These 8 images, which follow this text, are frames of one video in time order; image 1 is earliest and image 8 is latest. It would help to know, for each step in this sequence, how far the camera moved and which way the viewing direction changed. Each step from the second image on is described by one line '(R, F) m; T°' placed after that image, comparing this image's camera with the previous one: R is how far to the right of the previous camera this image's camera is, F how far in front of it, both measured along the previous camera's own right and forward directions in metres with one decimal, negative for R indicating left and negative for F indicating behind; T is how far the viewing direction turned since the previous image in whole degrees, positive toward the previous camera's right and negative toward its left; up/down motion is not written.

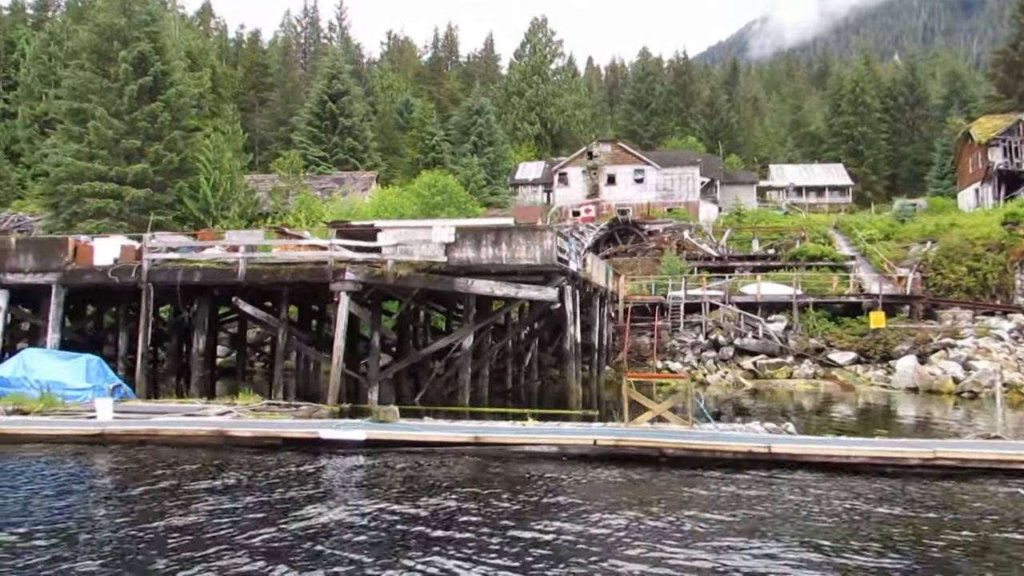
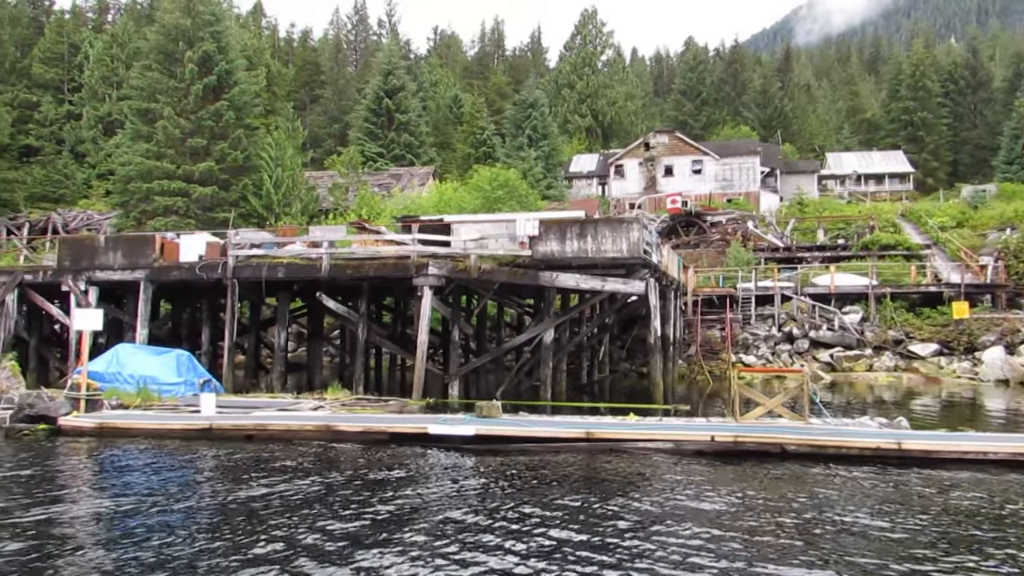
(-0.9, +0.1) m; -3°
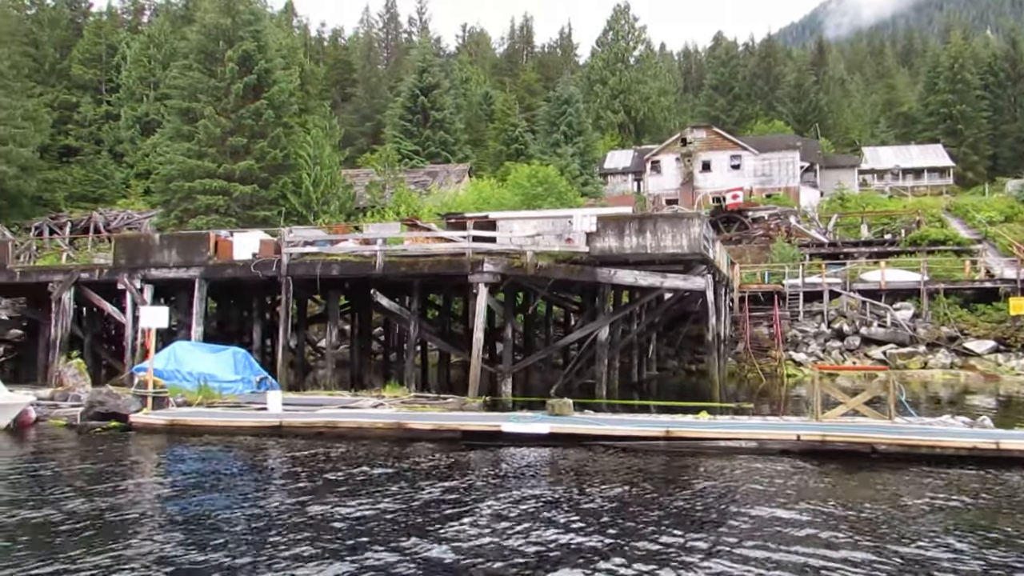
(-0.7, +0.1) m; -2°
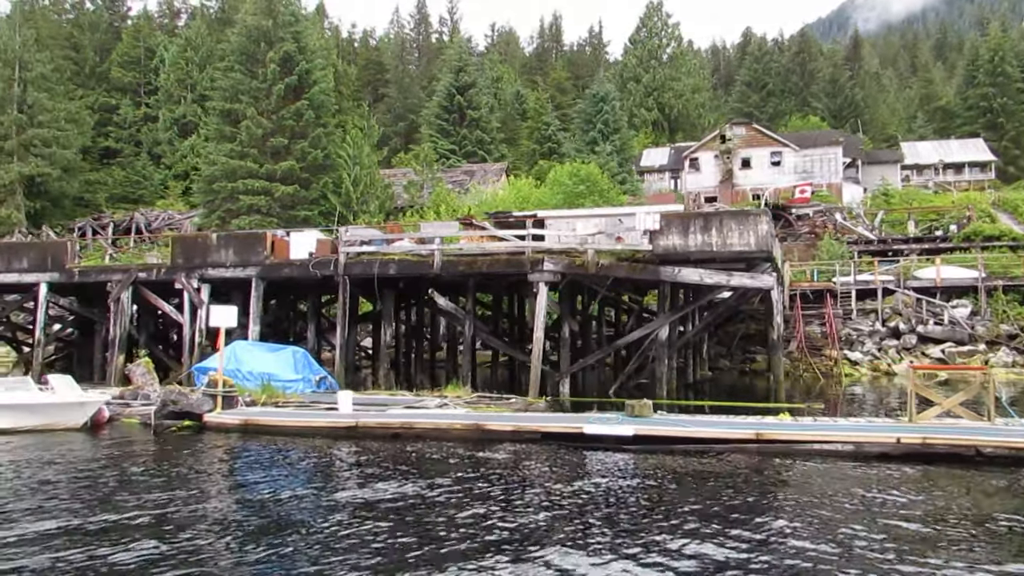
(-0.8, +0.2) m; -2°
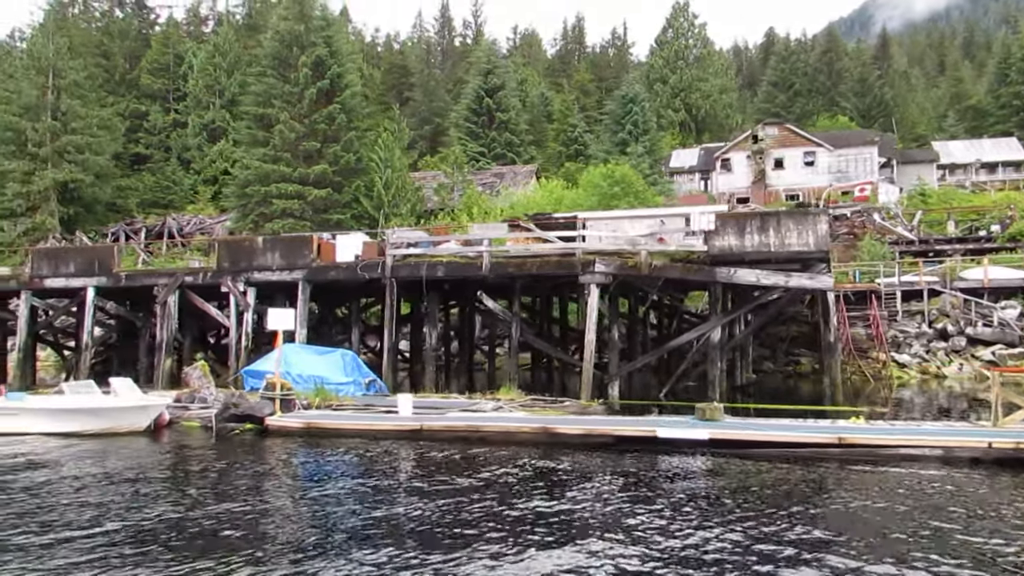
(-0.7, +0.2) m; -1°
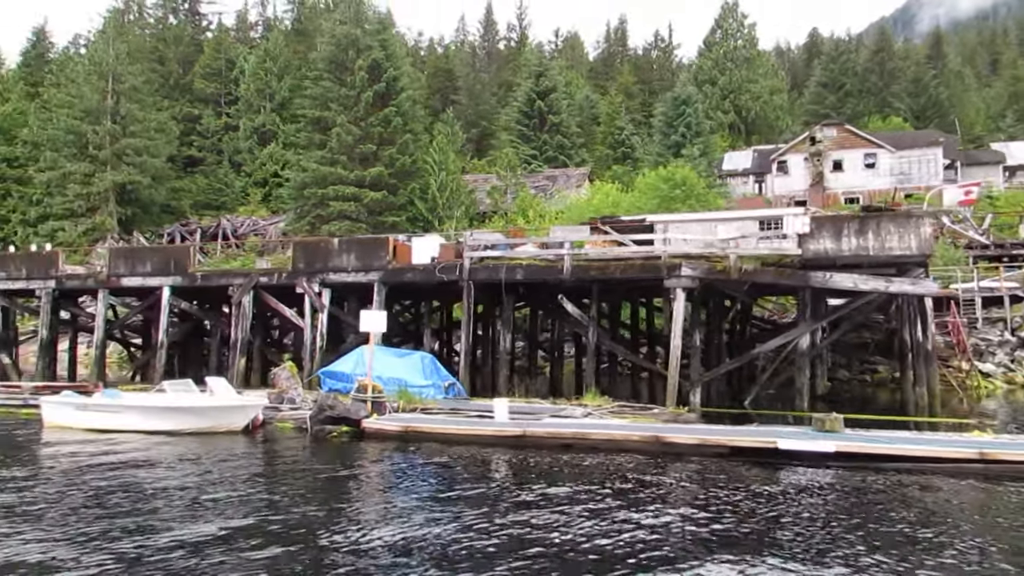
(-1.1, +0.3) m; -3°
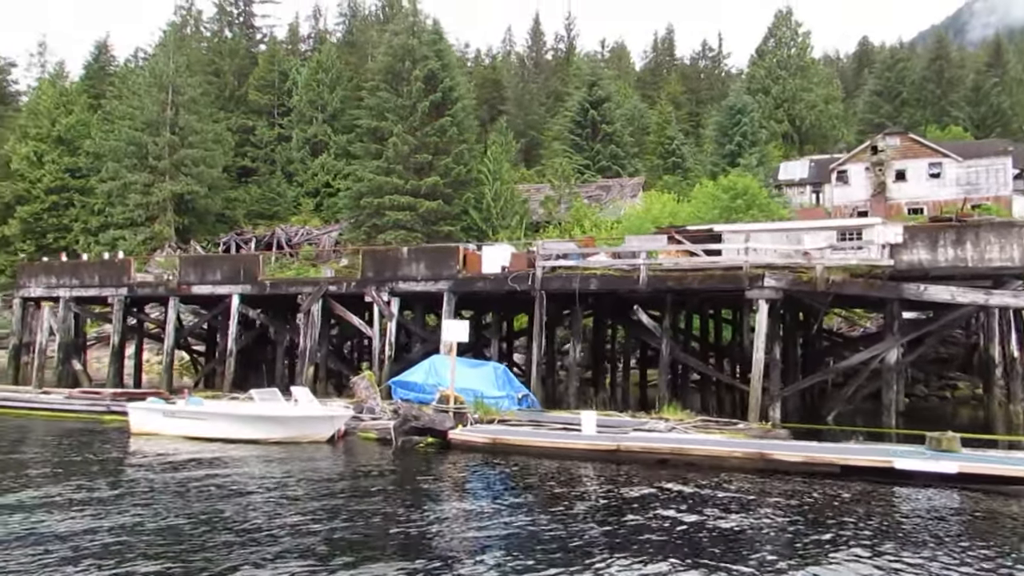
(-0.8, +0.3) m; -3°
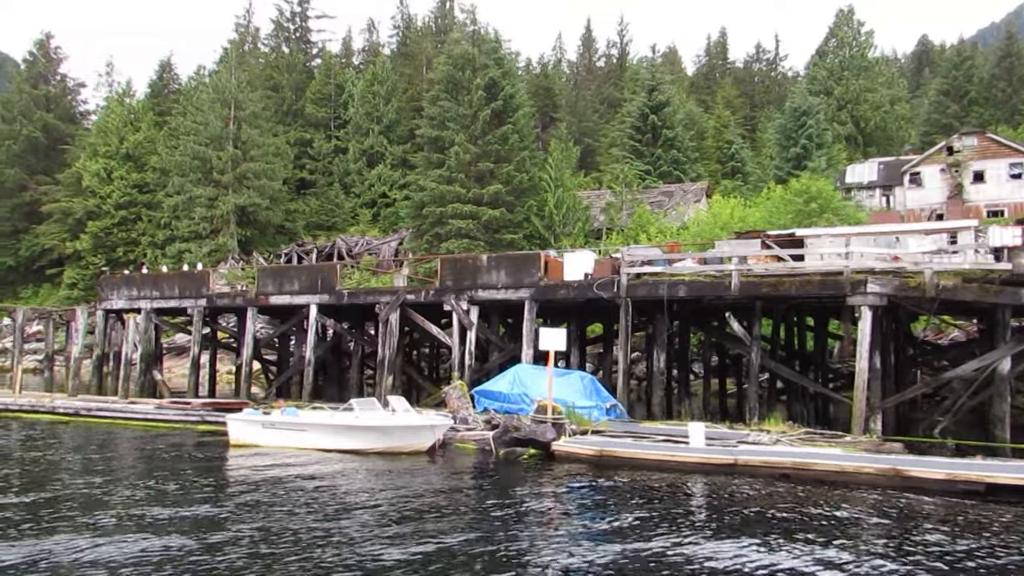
(-0.9, +0.4) m; -3°
